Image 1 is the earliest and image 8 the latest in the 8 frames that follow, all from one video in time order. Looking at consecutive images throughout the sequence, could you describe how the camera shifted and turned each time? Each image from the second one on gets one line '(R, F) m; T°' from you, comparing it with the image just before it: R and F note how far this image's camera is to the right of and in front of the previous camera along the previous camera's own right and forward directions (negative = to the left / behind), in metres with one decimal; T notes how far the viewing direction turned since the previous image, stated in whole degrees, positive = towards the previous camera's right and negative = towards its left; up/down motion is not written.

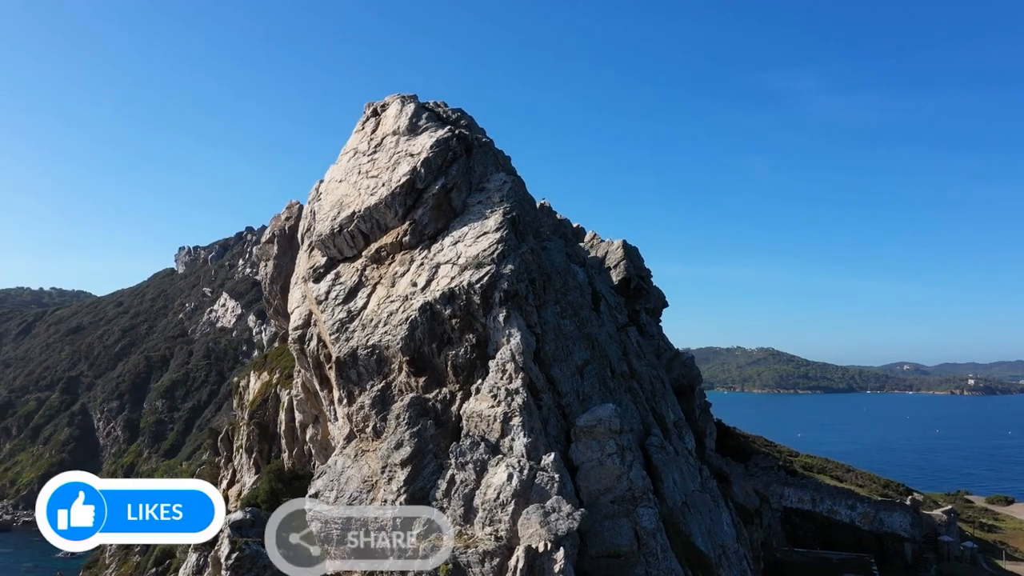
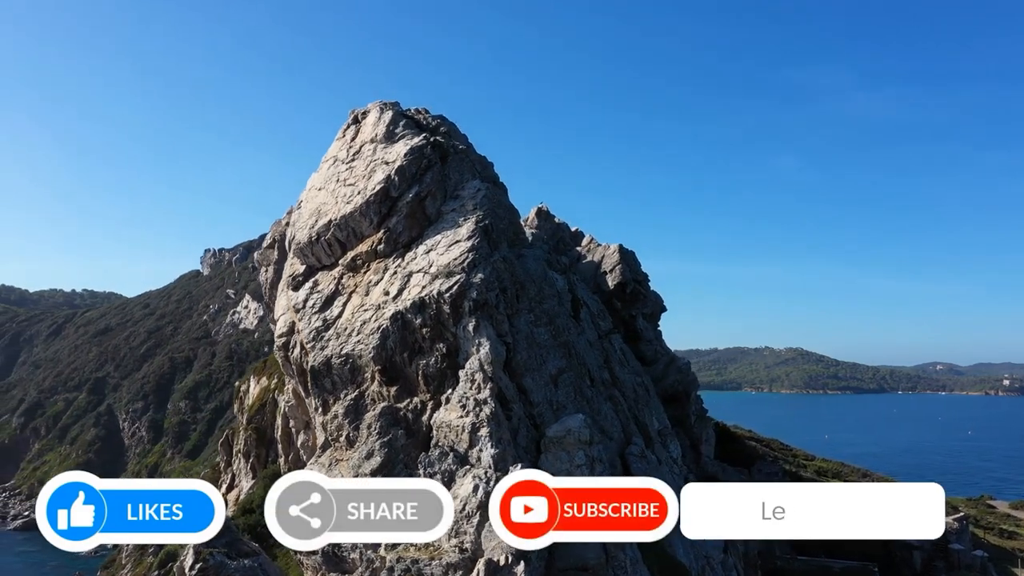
(+1.8, +0.2) m; -2°
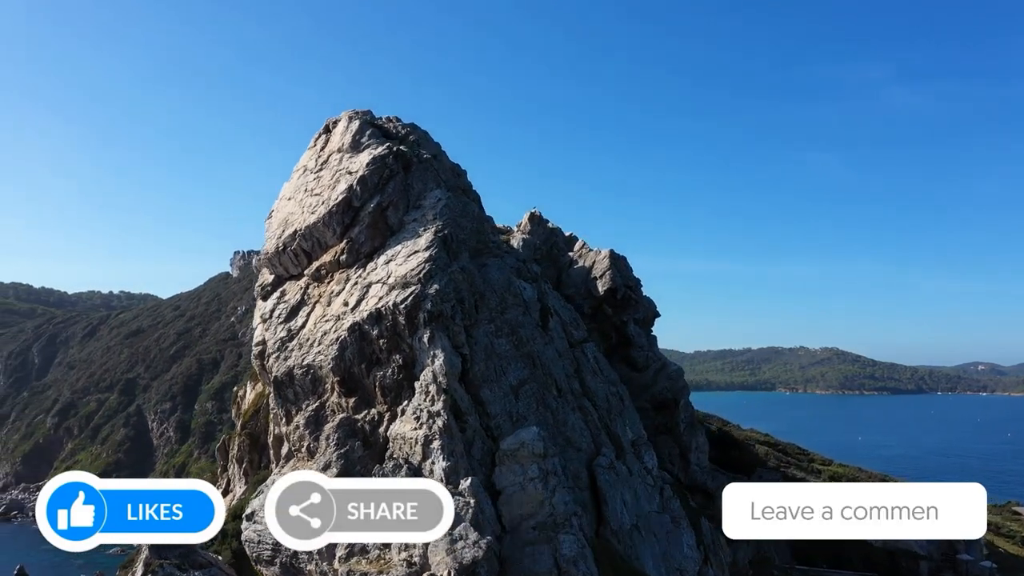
(+2.5, +0.3) m; -2°
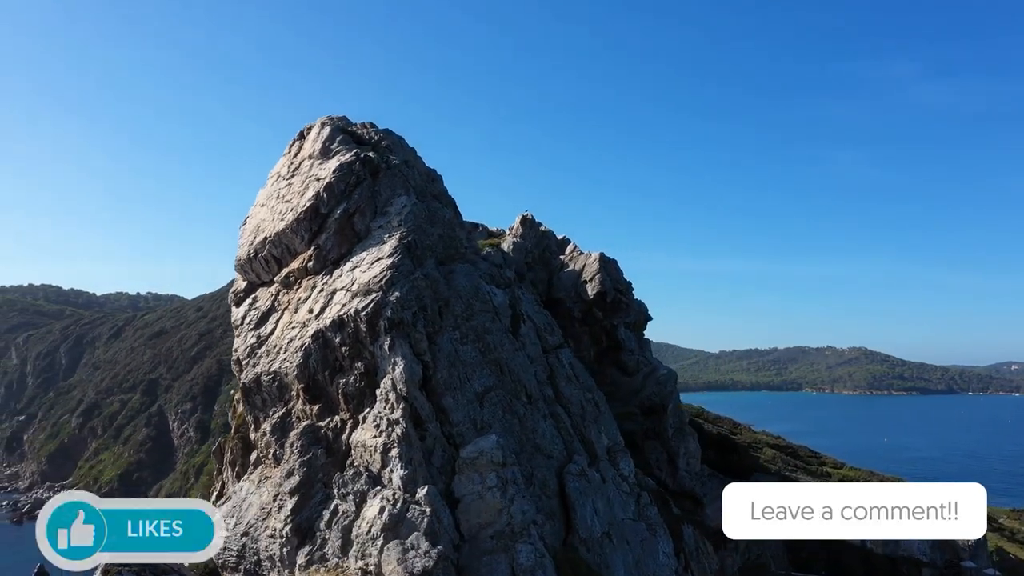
(+2.0, +0.2) m; -1°
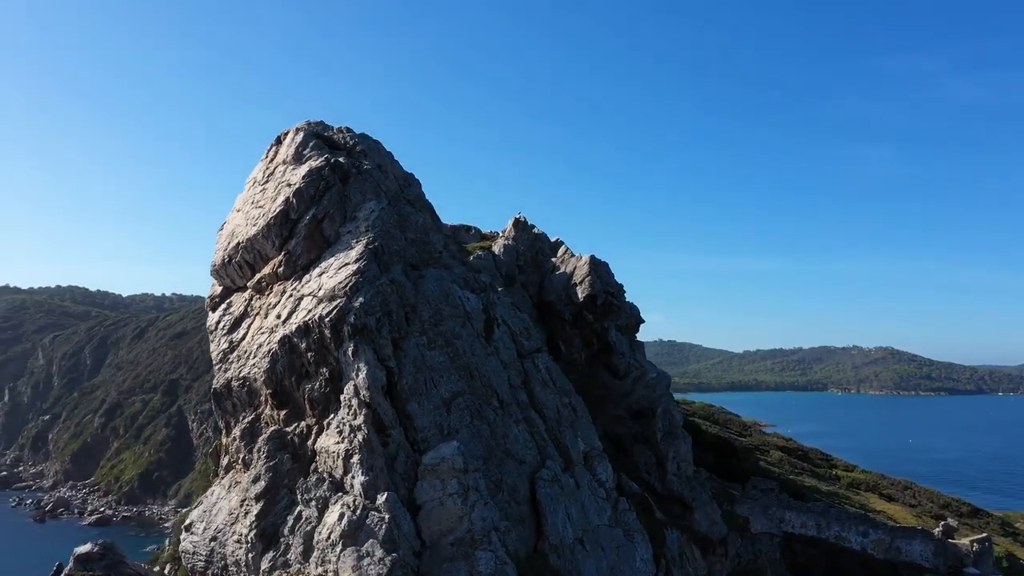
(+1.9, +0.2) m; -1°
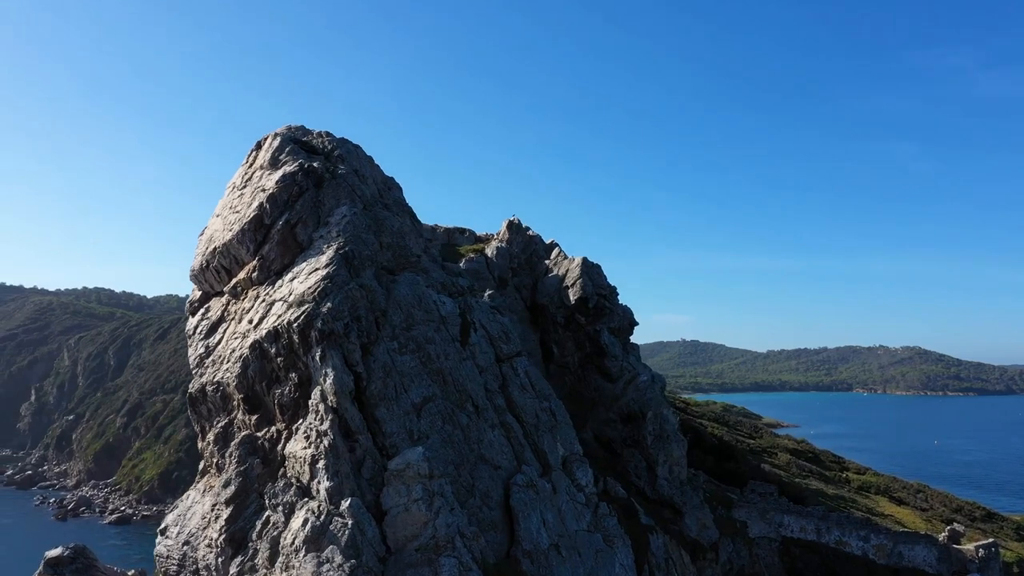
(+1.8, +0.1) m; -1°
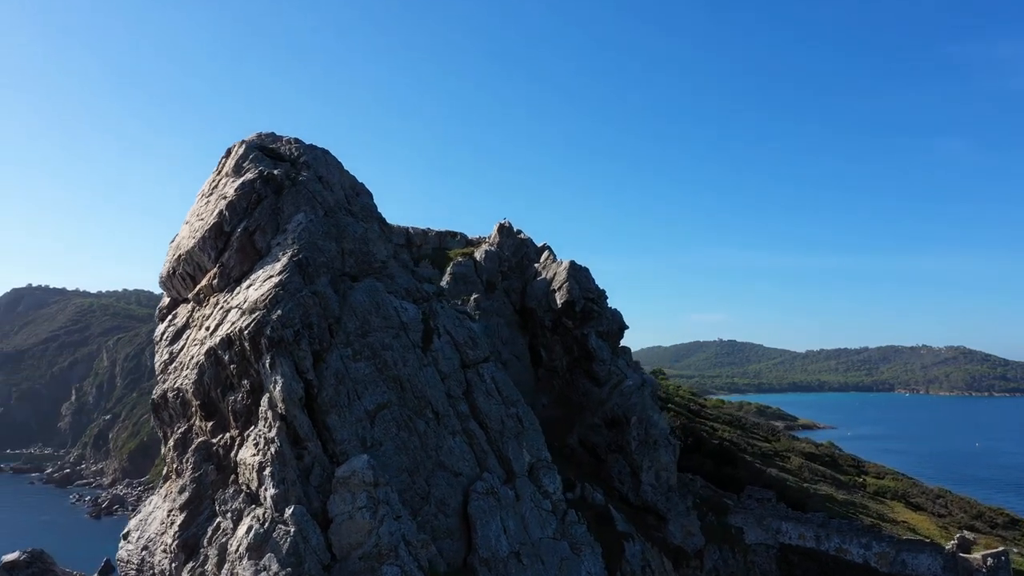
(+2.8, +0.2) m; -2°
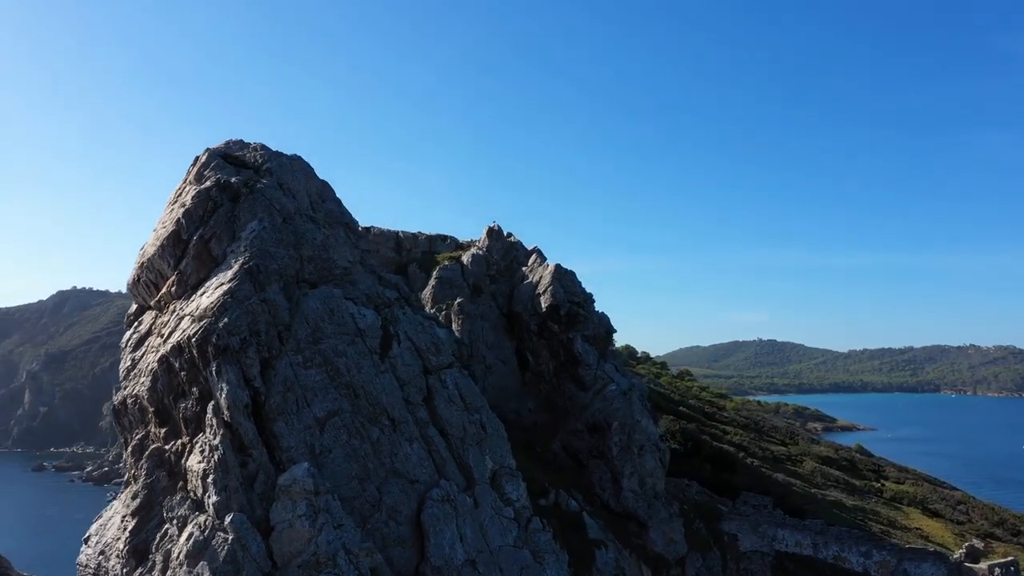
(+3.0, +0.3) m; -2°
